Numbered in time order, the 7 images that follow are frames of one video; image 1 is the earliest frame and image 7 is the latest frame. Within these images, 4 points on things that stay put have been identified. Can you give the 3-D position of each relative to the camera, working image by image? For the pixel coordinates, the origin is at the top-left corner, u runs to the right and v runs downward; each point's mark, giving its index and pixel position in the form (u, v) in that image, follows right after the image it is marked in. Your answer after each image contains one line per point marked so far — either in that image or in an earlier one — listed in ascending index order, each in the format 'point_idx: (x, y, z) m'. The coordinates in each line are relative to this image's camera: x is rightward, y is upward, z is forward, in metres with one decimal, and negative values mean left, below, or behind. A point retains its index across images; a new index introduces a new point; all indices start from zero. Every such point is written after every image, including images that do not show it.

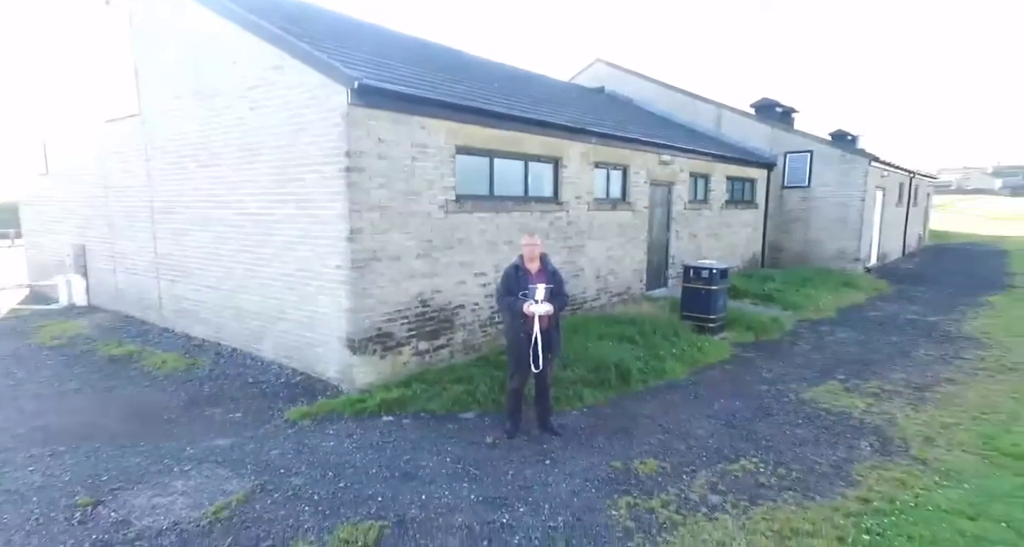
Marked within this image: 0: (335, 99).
0: (-1.8, +1.7, +5.3) m
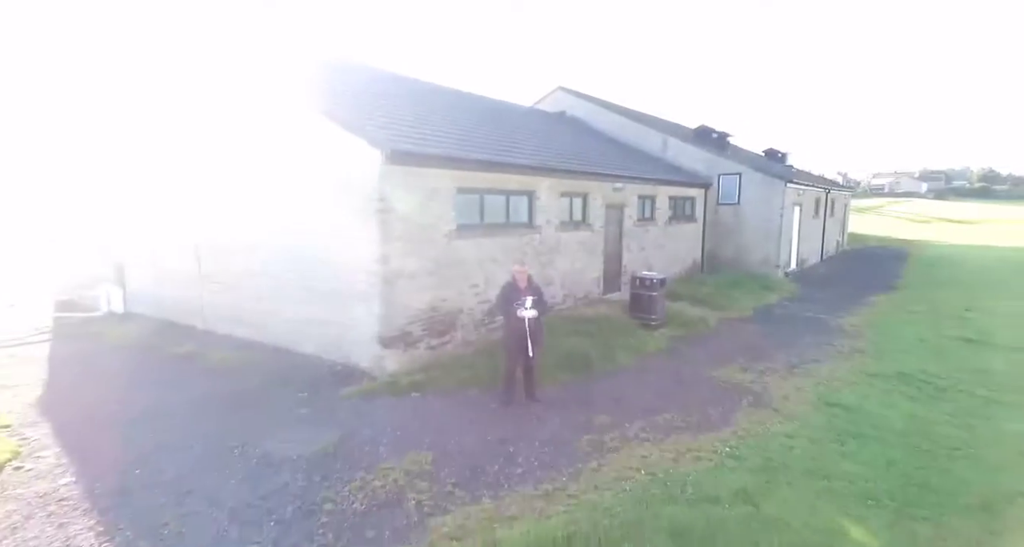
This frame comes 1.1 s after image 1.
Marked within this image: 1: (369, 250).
0: (-1.9, +1.5, +7.1) m
1: (-2.0, +0.3, +7.3) m
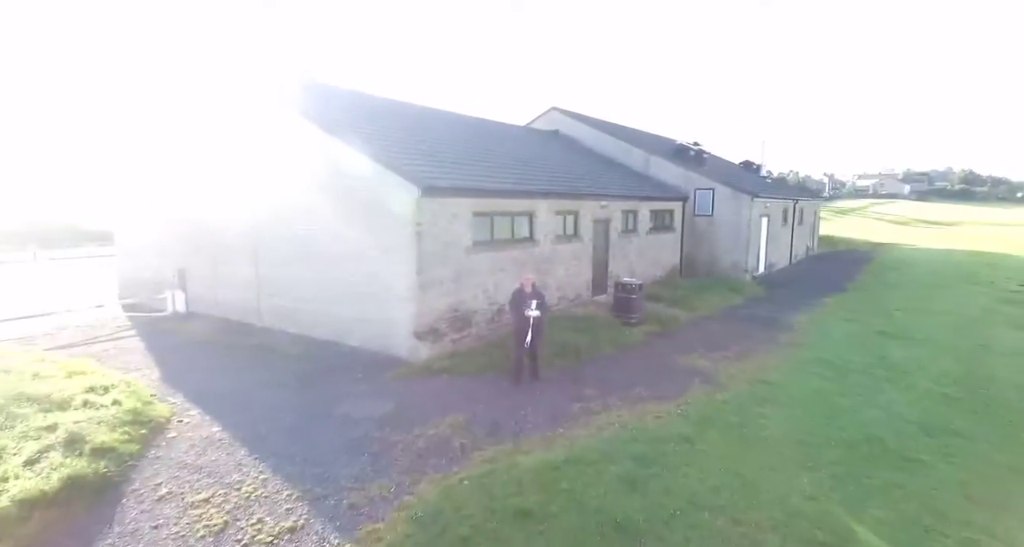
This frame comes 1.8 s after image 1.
0: (-1.8, +1.3, +9.0) m
1: (-1.9, +0.2, +9.2) m
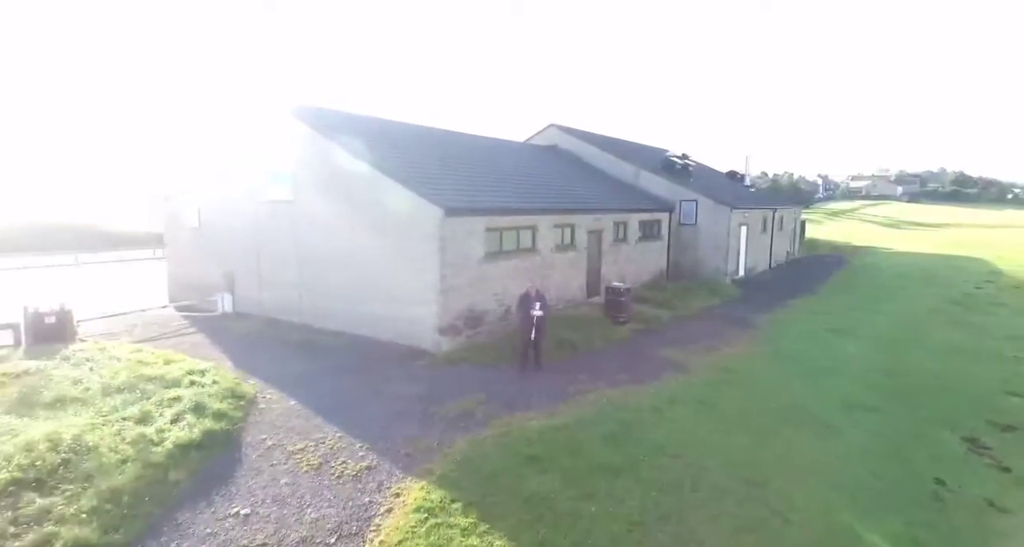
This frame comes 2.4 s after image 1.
0: (-1.6, +1.2, +10.9) m
1: (-1.7, 0.0, +11.1) m
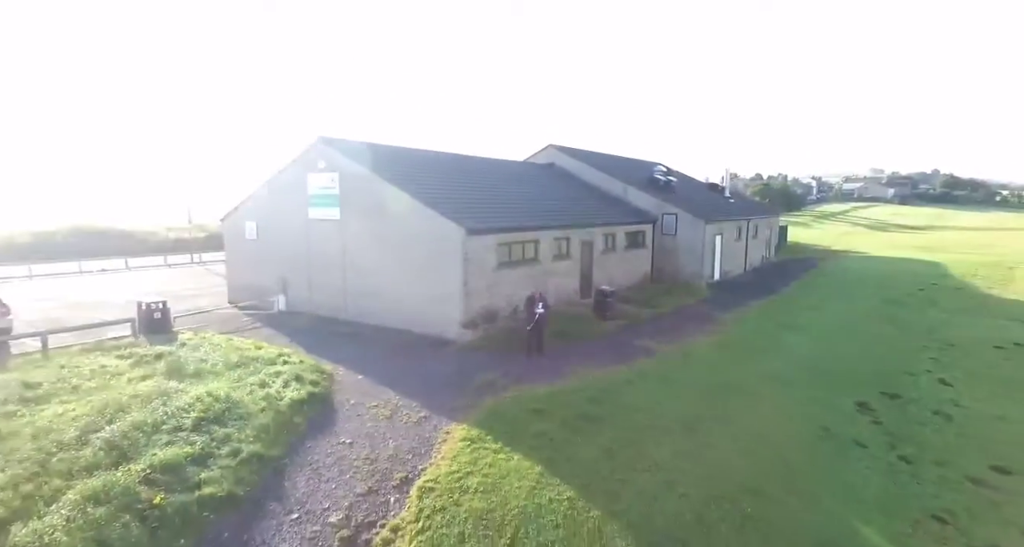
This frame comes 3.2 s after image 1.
0: (-1.4, +1.0, +13.9) m
1: (-1.5, -0.1, +14.1) m
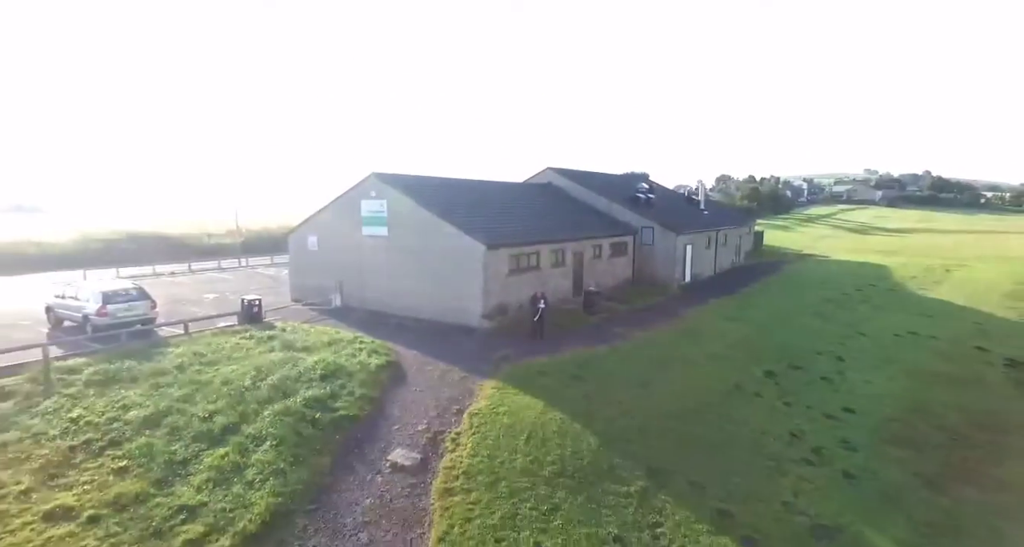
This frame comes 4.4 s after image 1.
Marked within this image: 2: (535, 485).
0: (-1.1, +0.9, +18.5) m
1: (-1.2, -0.3, +18.7) m
2: (+0.5, -4.0, +9.9) m
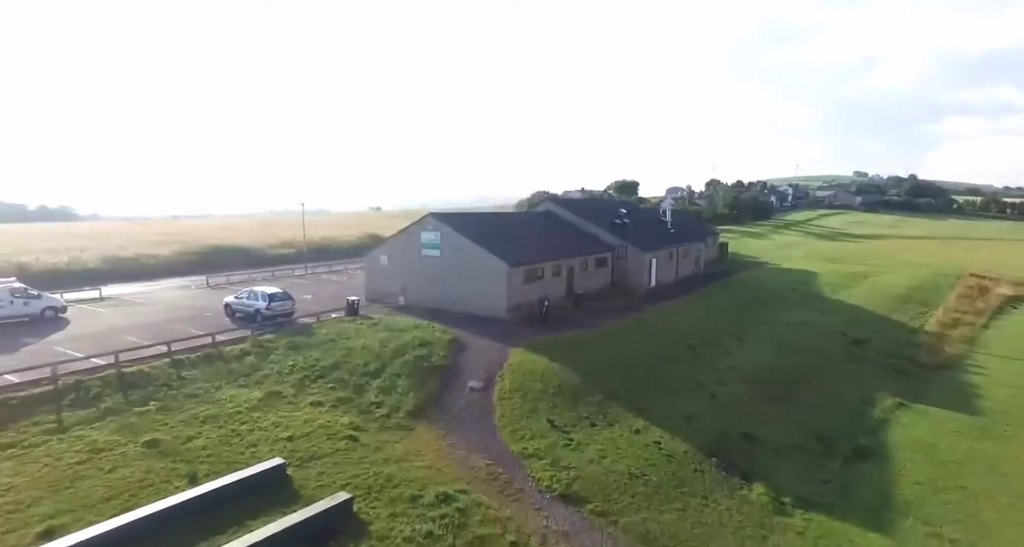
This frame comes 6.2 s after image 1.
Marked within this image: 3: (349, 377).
0: (-0.4, +0.4, +27.7) m
1: (-0.5, -0.8, +27.9) m
2: (+1.2, -4.4, +19.1) m
3: (-6.1, -3.9, +19.6) m
